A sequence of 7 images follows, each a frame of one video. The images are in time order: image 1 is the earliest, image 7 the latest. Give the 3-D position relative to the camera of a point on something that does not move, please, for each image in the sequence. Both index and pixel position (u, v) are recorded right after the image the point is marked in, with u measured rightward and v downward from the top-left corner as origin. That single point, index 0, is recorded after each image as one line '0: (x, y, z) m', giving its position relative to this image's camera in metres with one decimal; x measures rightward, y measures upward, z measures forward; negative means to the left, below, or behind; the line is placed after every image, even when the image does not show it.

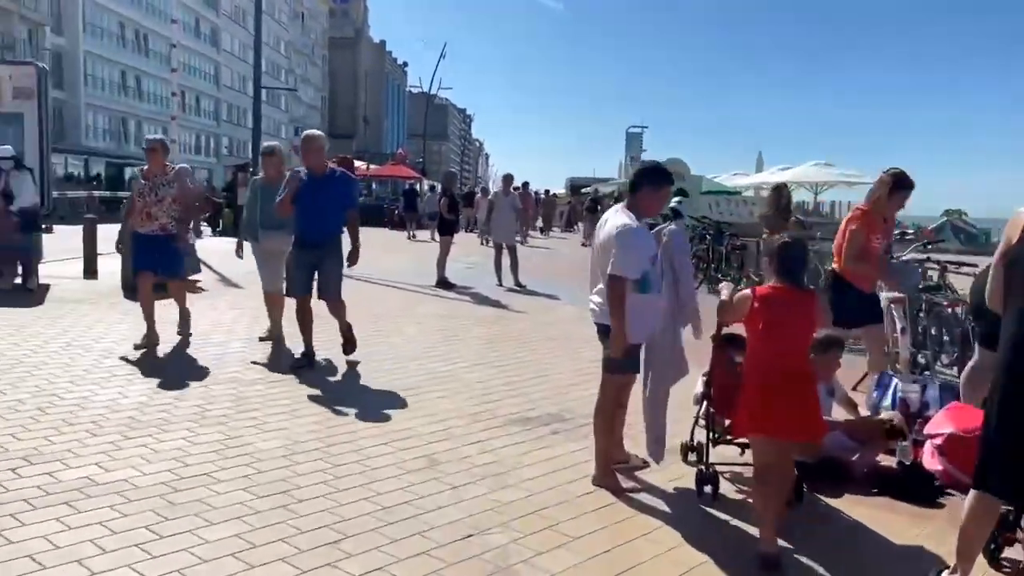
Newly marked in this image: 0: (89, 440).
0: (-2.5, -0.9, +5.1) m
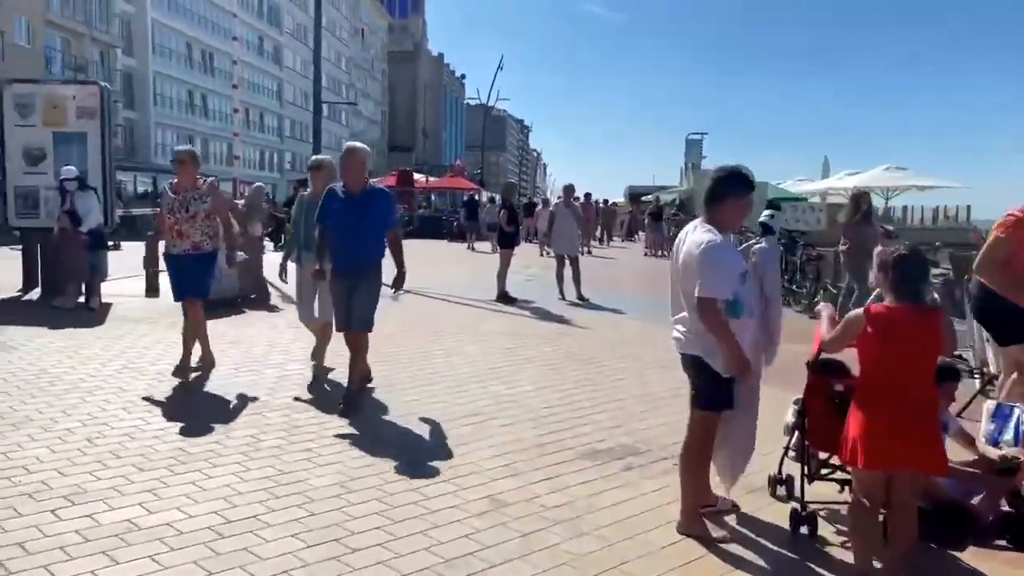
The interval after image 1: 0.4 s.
0: (-2.1, -1.1, +4.8) m
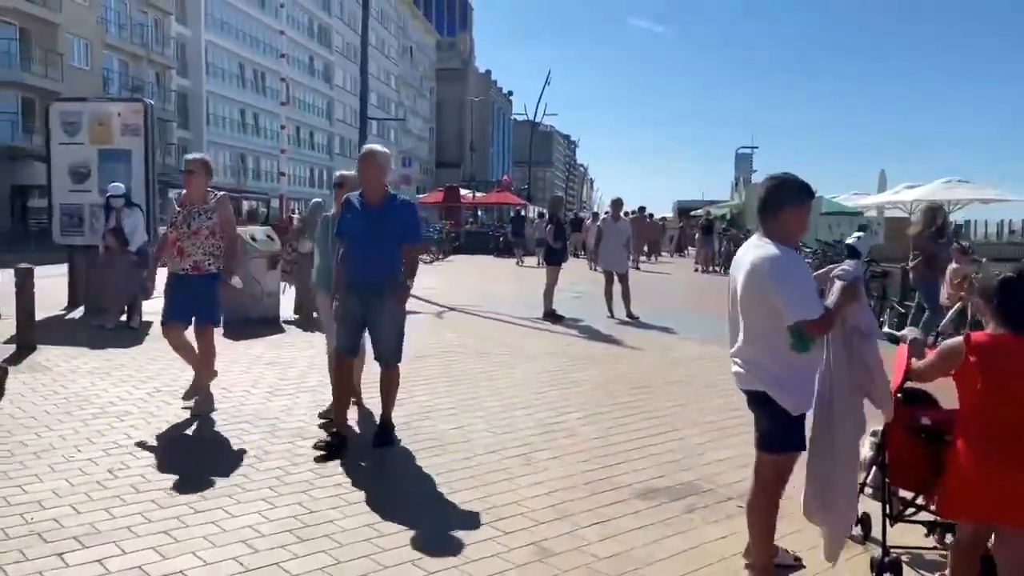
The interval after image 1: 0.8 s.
0: (-1.9, -1.2, +4.5) m
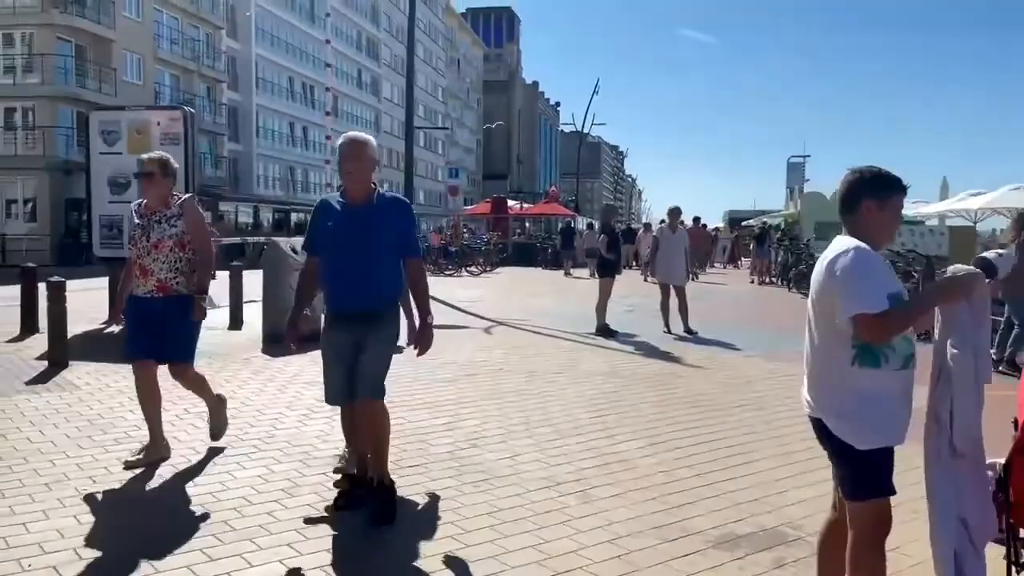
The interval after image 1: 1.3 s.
0: (-1.6, -1.3, +3.9) m
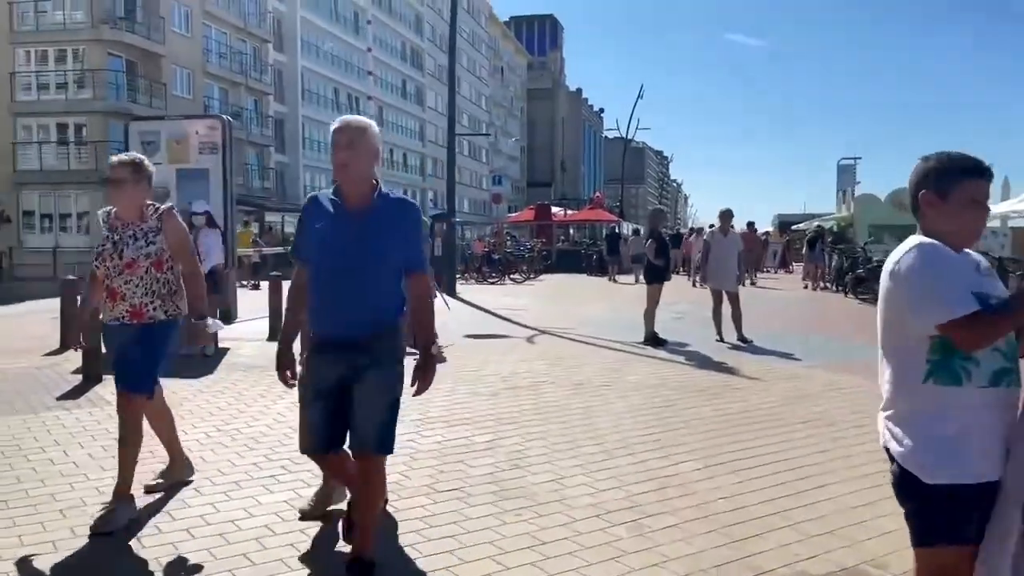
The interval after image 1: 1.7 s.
0: (-1.4, -1.3, +3.6) m
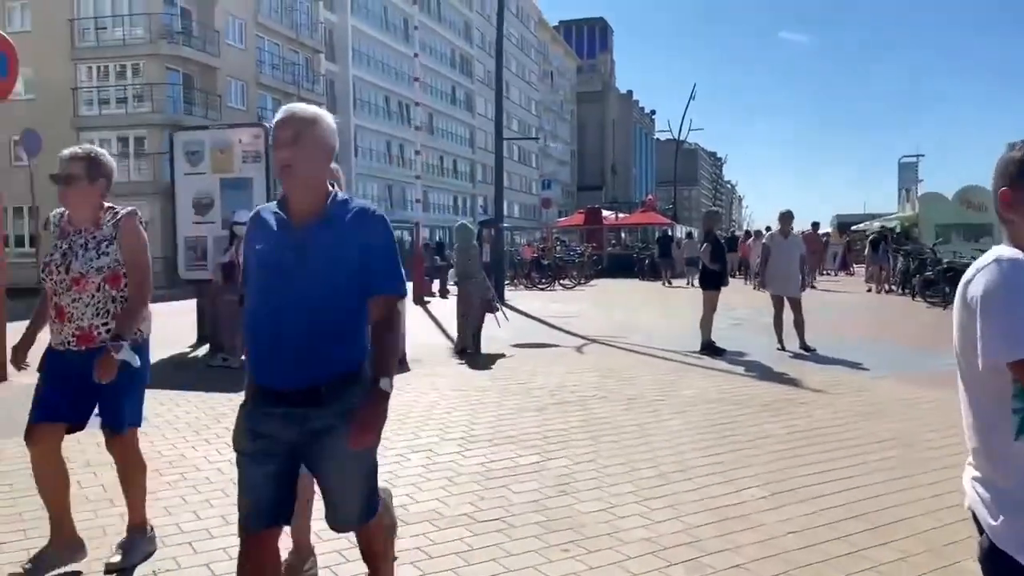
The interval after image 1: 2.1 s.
0: (-1.3, -1.4, +3.2) m
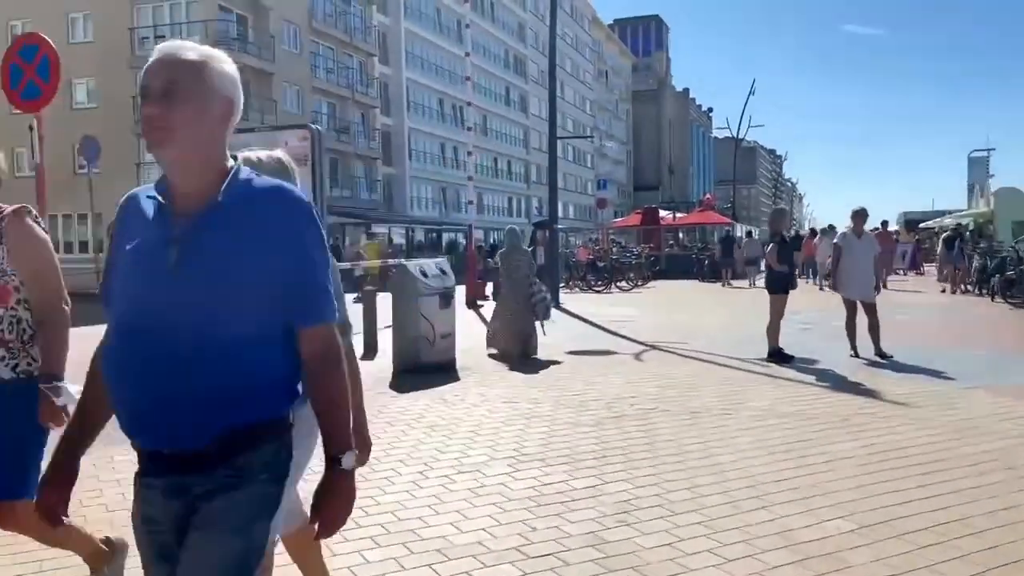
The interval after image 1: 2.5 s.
0: (-1.1, -1.5, +2.8) m
